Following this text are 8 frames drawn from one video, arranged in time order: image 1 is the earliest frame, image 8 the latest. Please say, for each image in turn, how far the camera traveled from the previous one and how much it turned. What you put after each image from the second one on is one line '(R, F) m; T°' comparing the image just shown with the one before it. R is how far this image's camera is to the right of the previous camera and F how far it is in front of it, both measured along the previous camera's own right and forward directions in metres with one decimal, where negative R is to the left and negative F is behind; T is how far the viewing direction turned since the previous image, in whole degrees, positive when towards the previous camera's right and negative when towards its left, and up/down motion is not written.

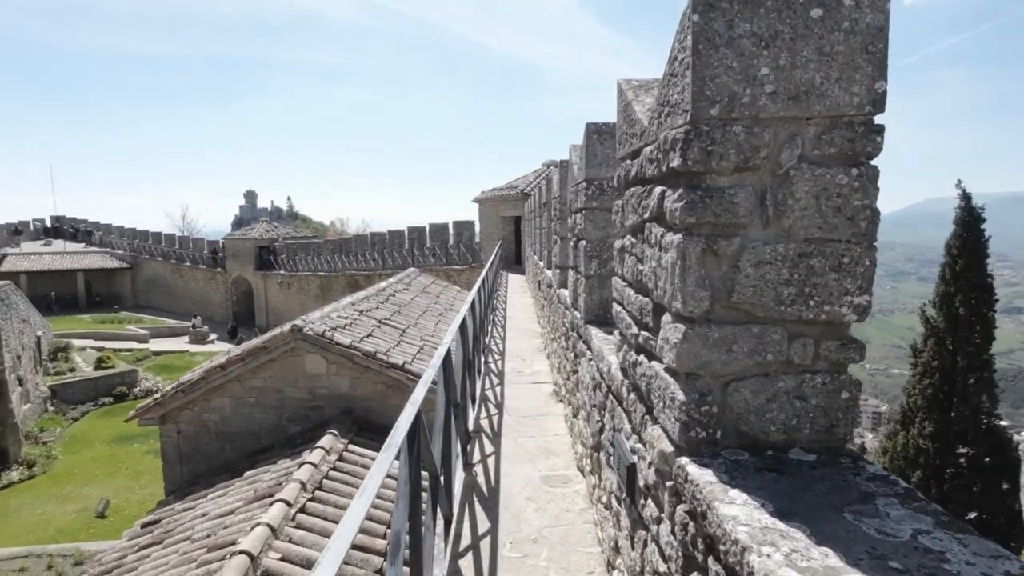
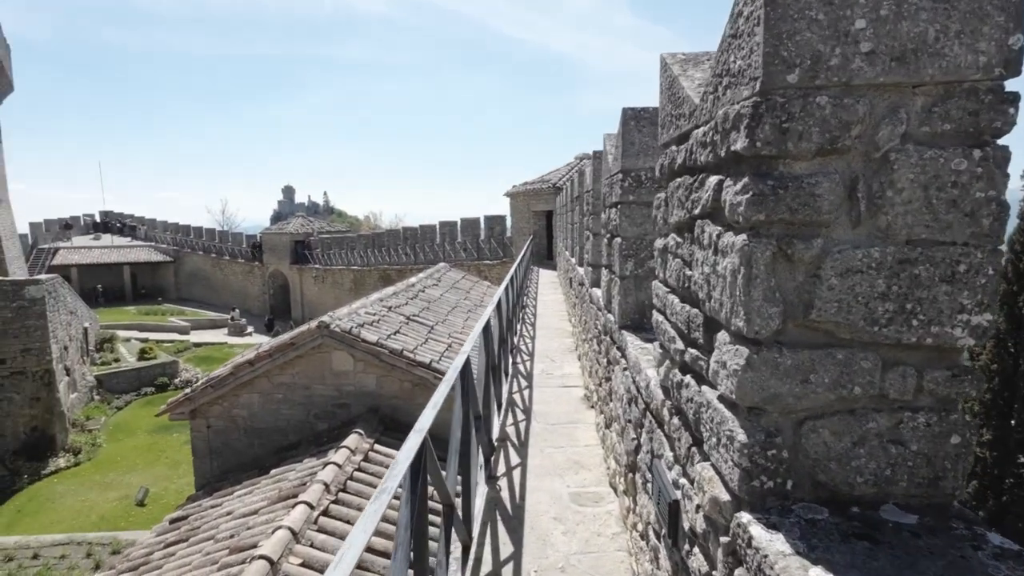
(0.0, +0.2) m; -3°
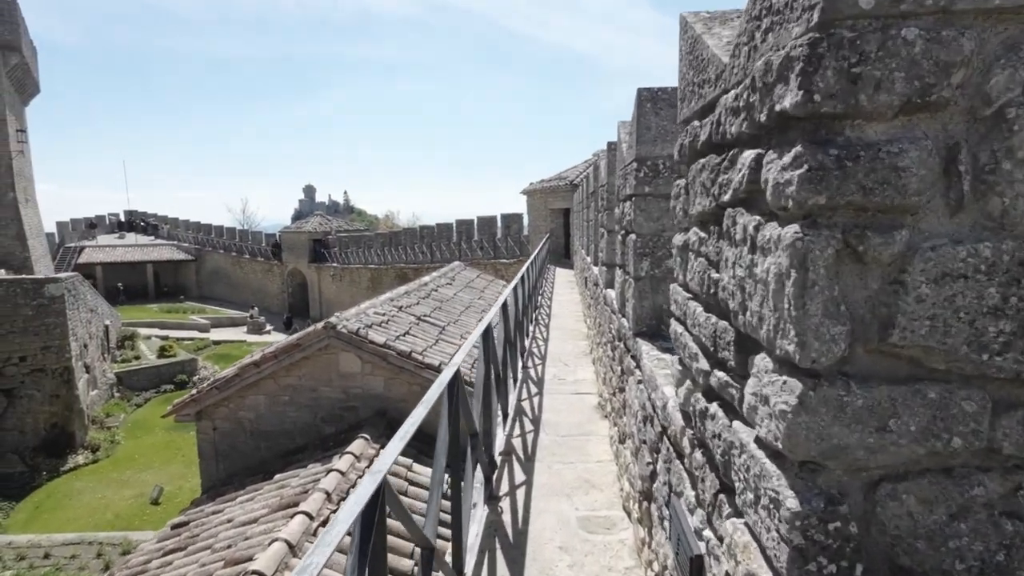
(+0.1, +0.3) m; -2°
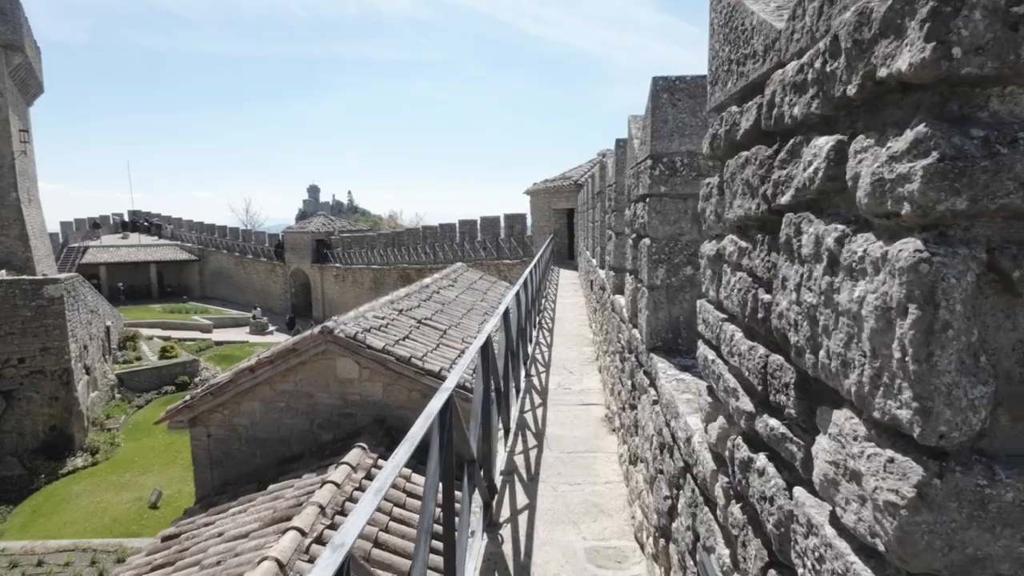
(0.0, +0.2) m; 0°
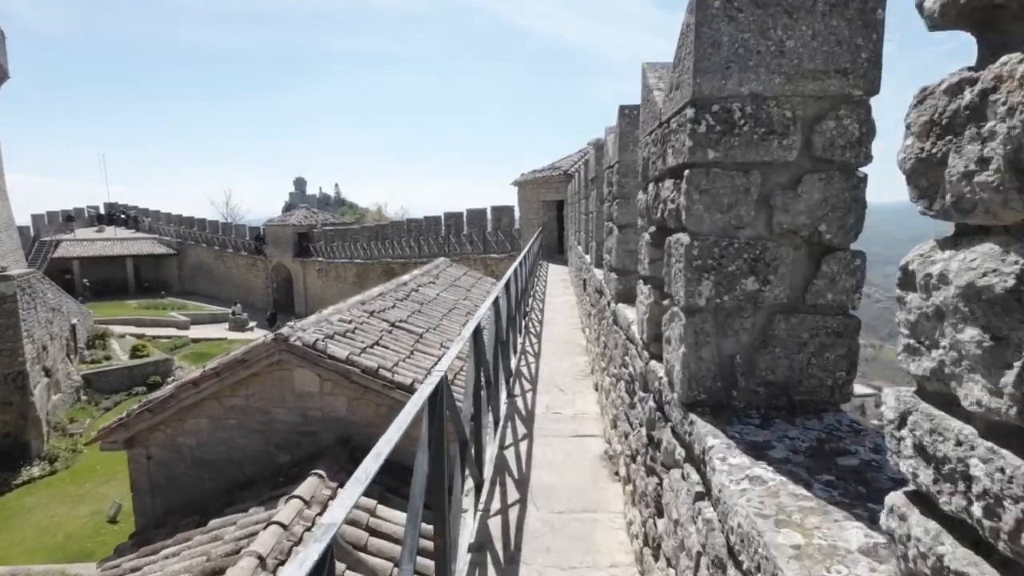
(+0.1, +0.8) m; +1°
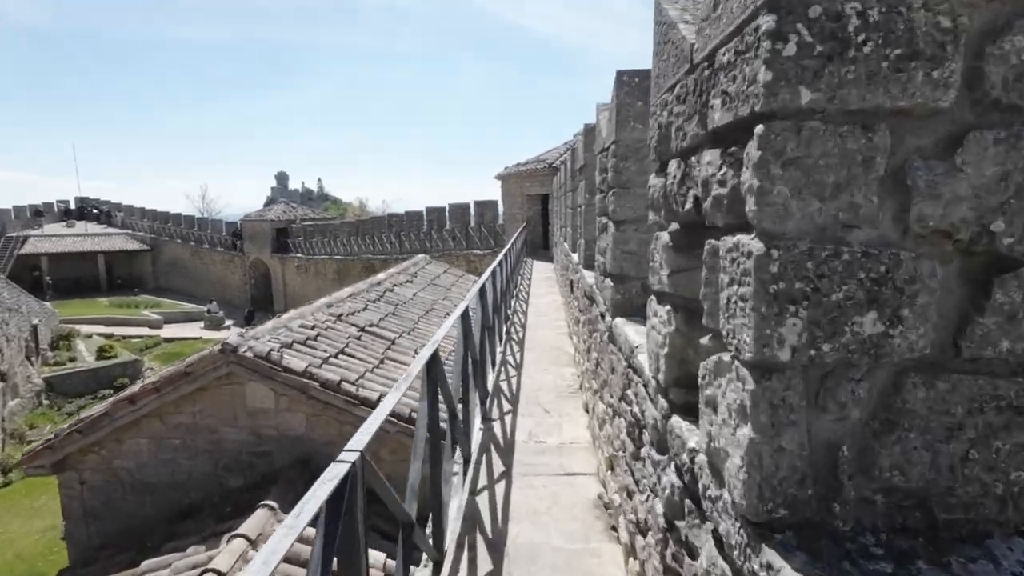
(+0.1, +0.6) m; +1°
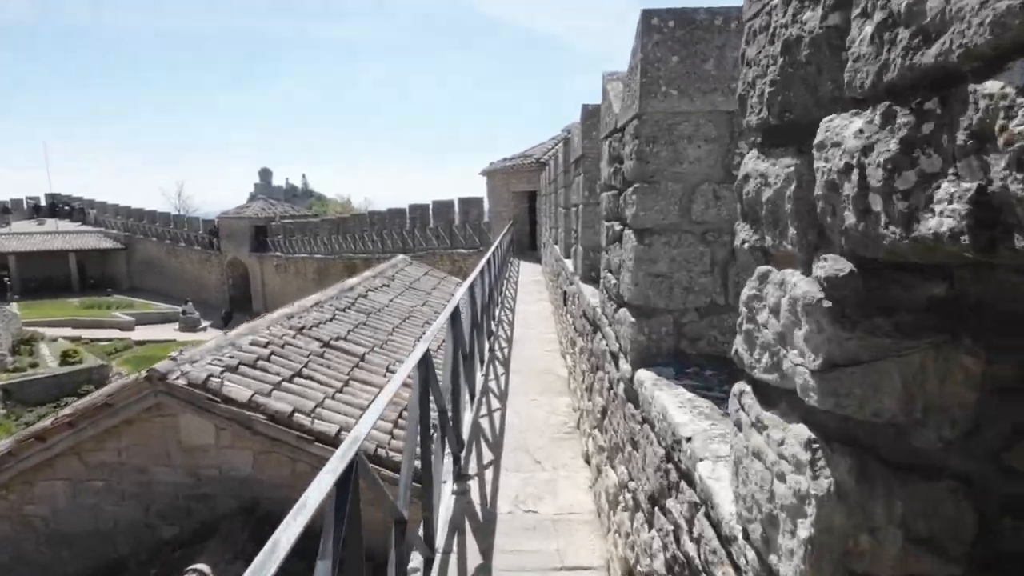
(0.0, +0.8) m; +1°
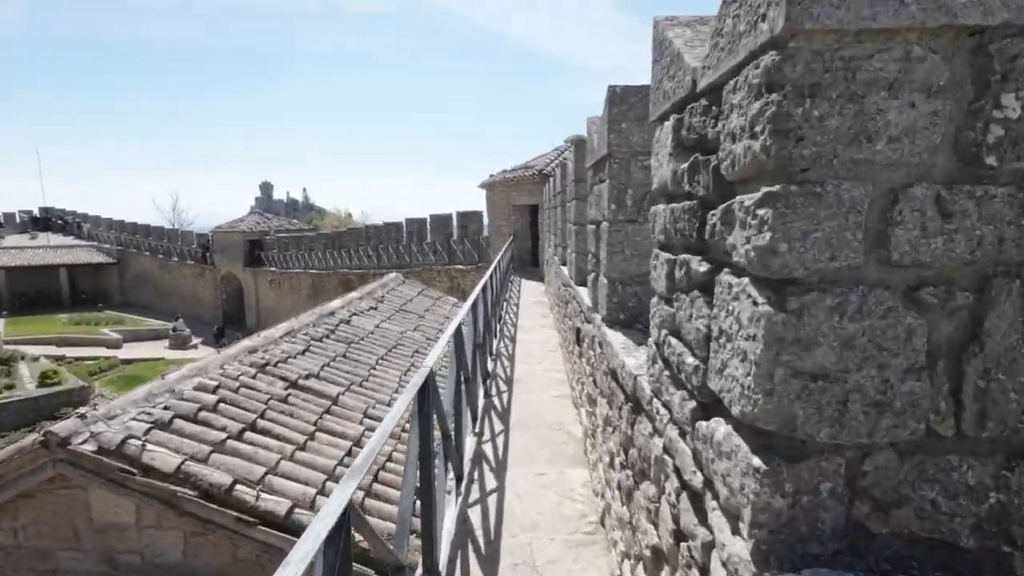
(0.0, +0.9) m; 0°
